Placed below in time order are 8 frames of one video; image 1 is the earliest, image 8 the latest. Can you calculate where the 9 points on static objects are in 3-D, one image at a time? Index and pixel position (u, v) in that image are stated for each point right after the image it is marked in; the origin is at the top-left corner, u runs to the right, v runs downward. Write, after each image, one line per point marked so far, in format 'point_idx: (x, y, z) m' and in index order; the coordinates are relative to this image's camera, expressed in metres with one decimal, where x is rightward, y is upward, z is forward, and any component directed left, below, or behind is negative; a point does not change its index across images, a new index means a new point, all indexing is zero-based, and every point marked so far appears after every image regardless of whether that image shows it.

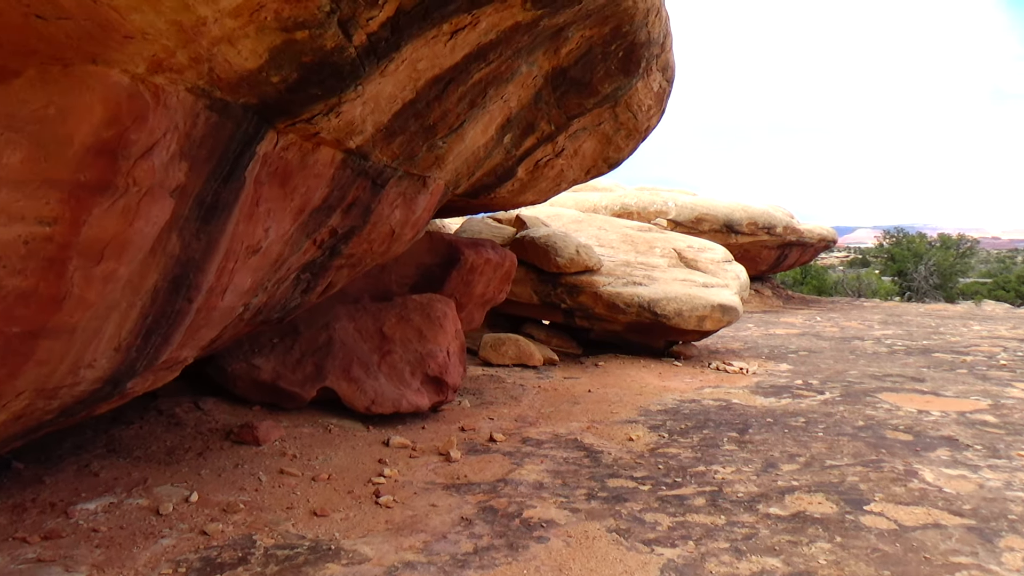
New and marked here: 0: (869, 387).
0: (+2.8, -0.8, +6.2) m
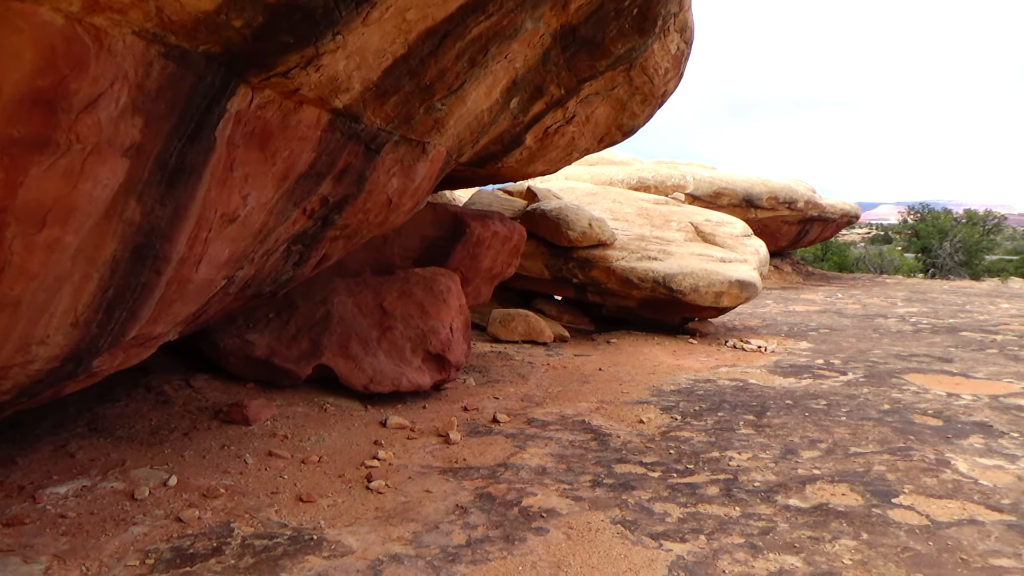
0: (+2.9, -0.6, +5.9) m
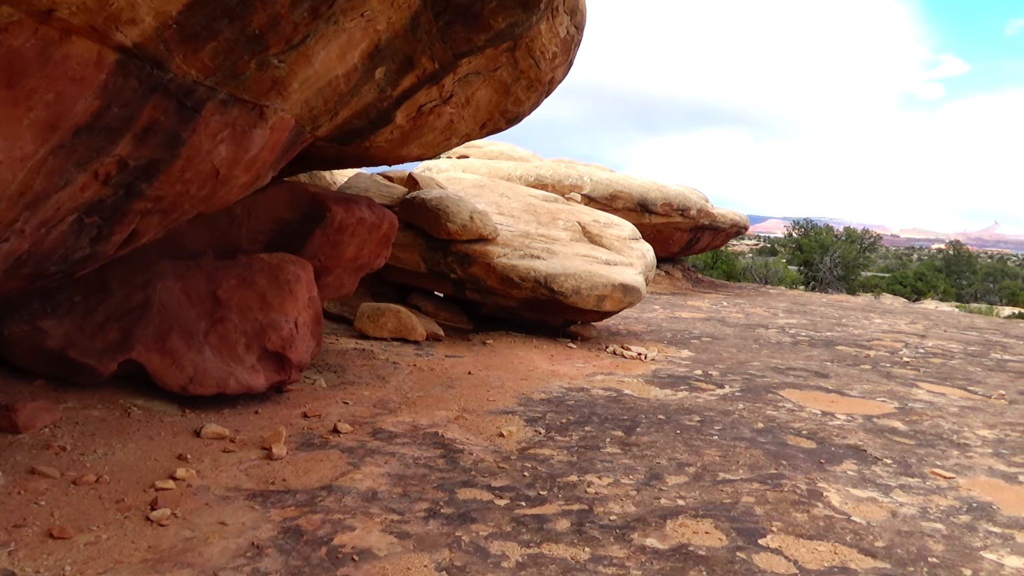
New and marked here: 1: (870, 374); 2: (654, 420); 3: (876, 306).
0: (+1.9, -0.7, +5.7) m
1: (+3.0, -0.7, +6.5) m
2: (+0.8, -0.7, +4.3) m
3: (+7.4, -0.4, +15.8) m
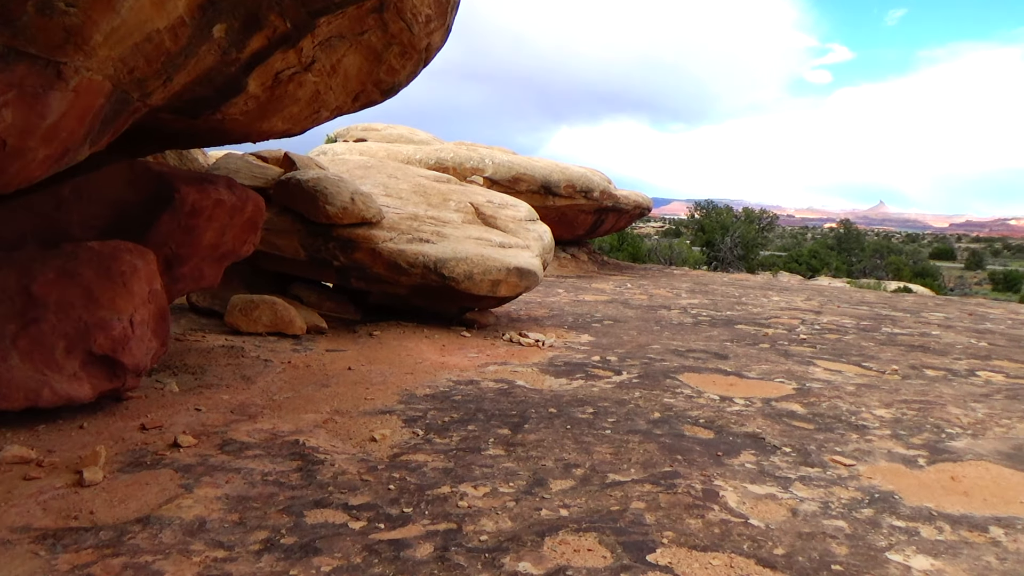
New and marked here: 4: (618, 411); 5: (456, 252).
0: (+1.1, -0.6, +5.5) m
1: (+2.1, -0.5, +6.4) m
2: (+0.2, -0.7, +4.0) m
3: (+5.5, +0.1, +16.1) m
4: (+0.6, -0.6, +4.0) m
5: (-0.5, +0.3, +6.5) m
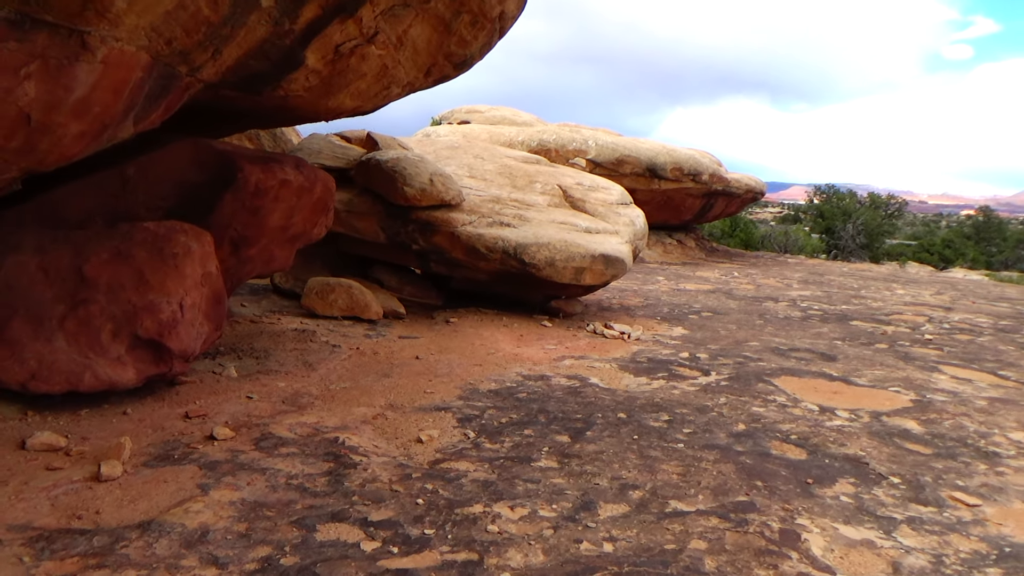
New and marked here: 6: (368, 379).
0: (+1.6, -0.5, +5.0) m
1: (+2.7, -0.5, +5.7) m
2: (+0.5, -0.6, +3.6) m
3: (+7.4, +0.2, +14.9) m
4: (+0.9, -0.6, +3.6) m
5: (+0.2, +0.4, +6.2) m
6: (-0.8, -0.5, +4.3) m
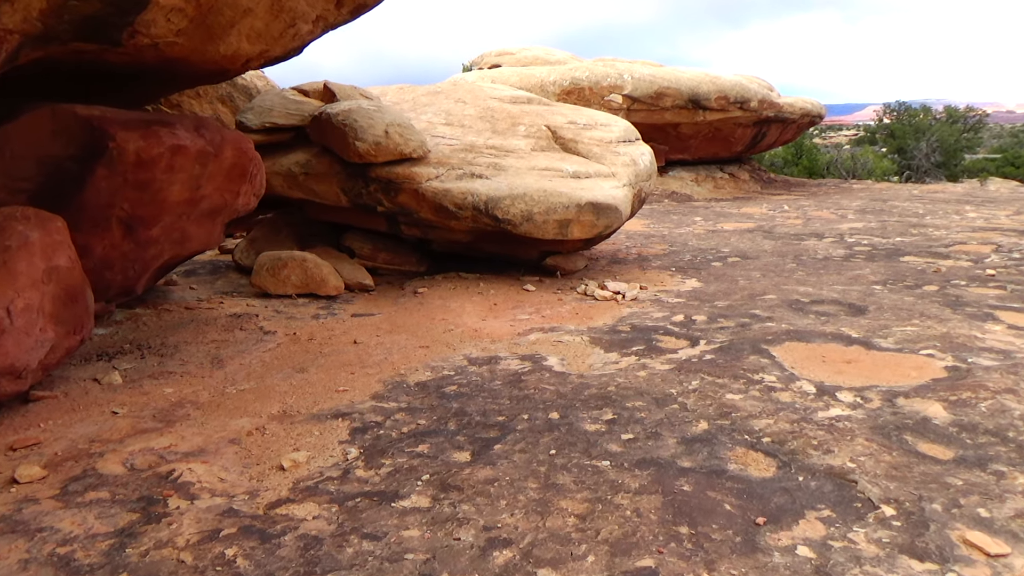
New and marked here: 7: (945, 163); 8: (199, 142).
0: (+1.4, -0.2, +4.1) m
1: (+2.5, -0.1, +4.7) m
2: (+0.1, -0.5, +2.8) m
3: (+8.0, +1.6, +13.3) m
4: (+0.5, -0.5, +2.8) m
5: (0.0, +0.7, +5.3) m
6: (-1.1, -0.4, +3.7) m
7: (+10.9, +3.1, +19.6) m
8: (-1.6, +0.8, +4.1) m
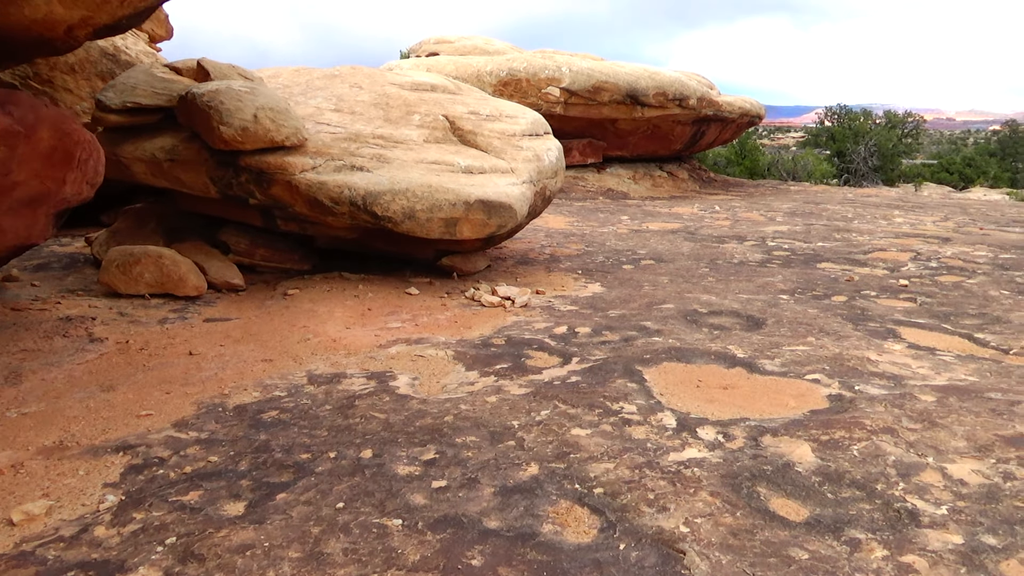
0: (+0.7, -0.3, +3.7) m
1: (+1.8, -0.2, +4.4) m
2: (-0.5, -0.5, +2.4) m
3: (+6.8, +1.5, +13.3) m
4: (-0.1, -0.5, +2.4) m
5: (-0.7, +0.7, +4.9) m
6: (-1.8, -0.4, +3.1) m
7: (+9.4, +3.1, +19.8) m
8: (-2.3, +0.8, +3.5) m
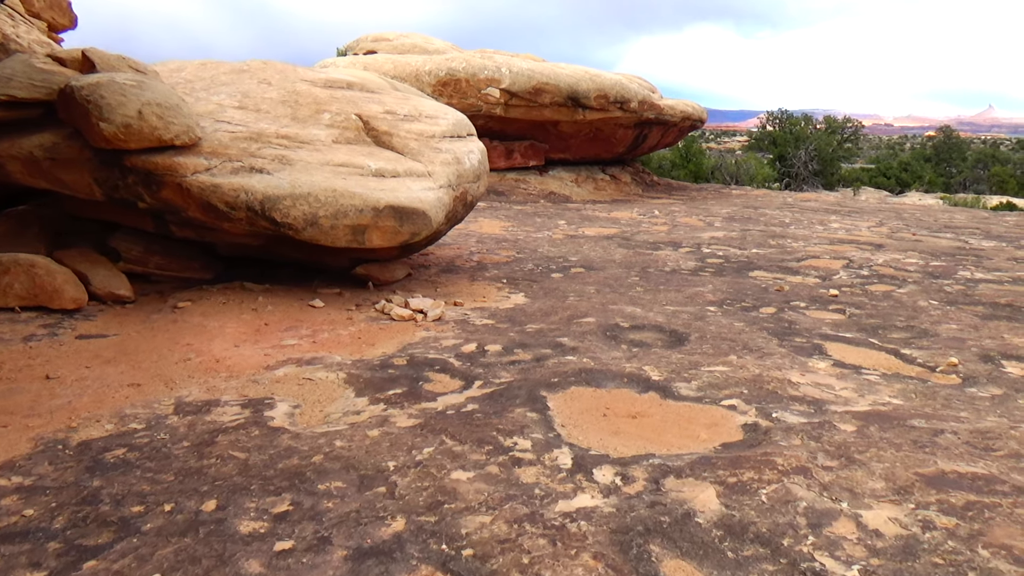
0: (+0.2, -0.3, +3.4) m
1: (+1.3, -0.2, +4.2) m
2: (-0.9, -0.6, +2.0) m
3: (+5.7, +1.4, +13.4) m
4: (-0.5, -0.6, +2.0) m
5: (-1.2, +0.6, +4.5) m
6: (-2.2, -0.5, +2.7) m
7: (+7.9, +3.0, +20.0) m
8: (-2.7, +0.7, +3.1) m
